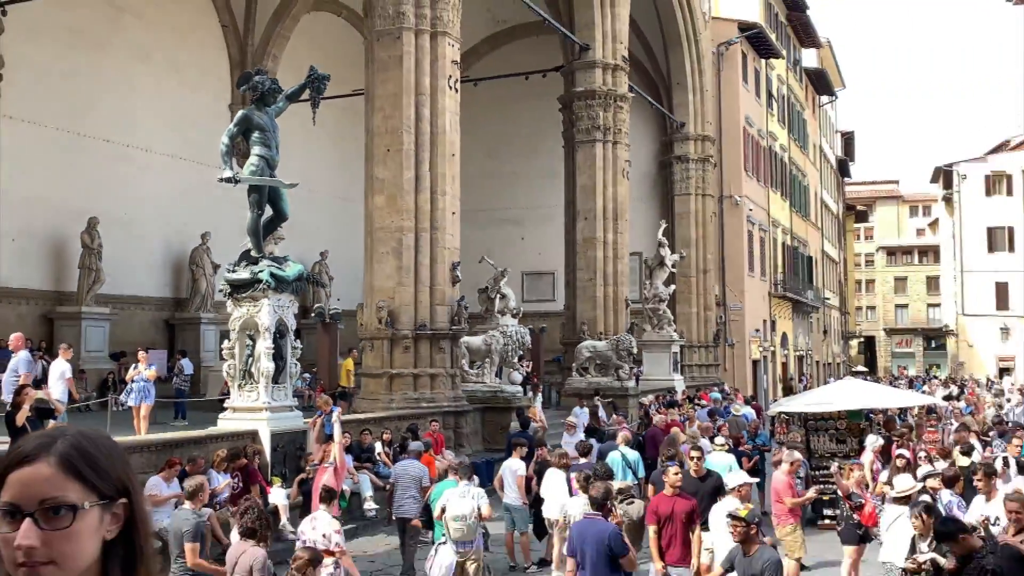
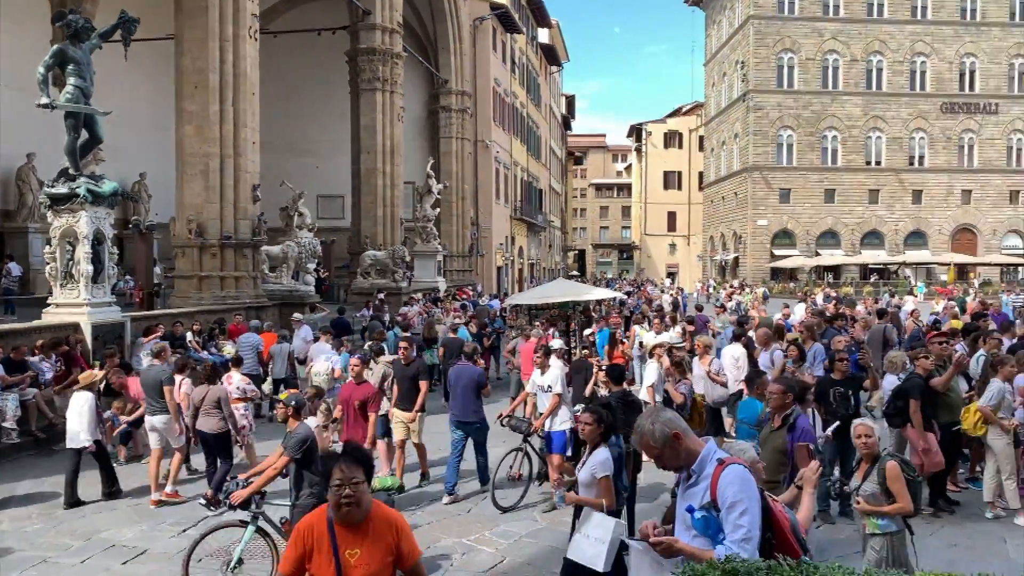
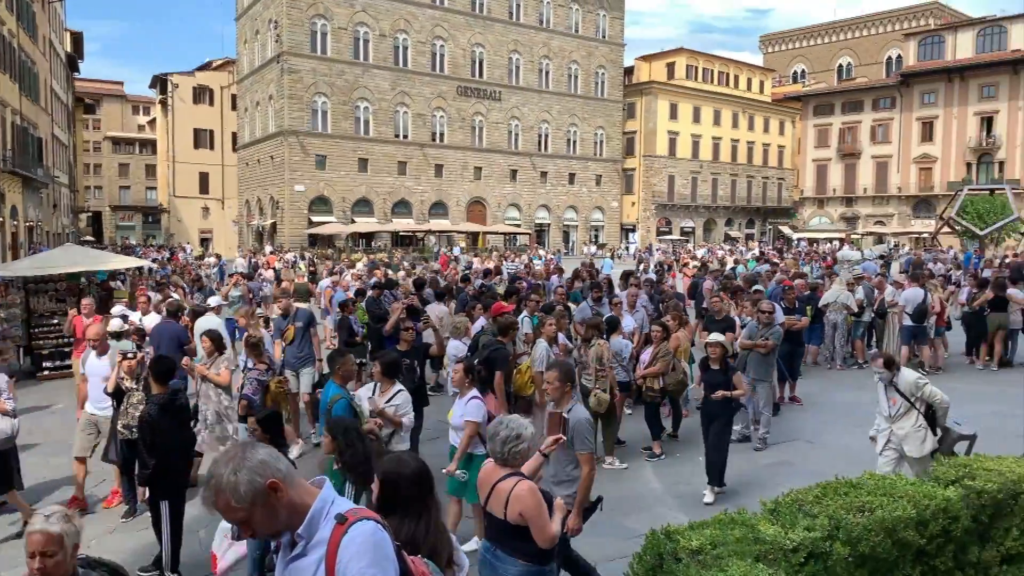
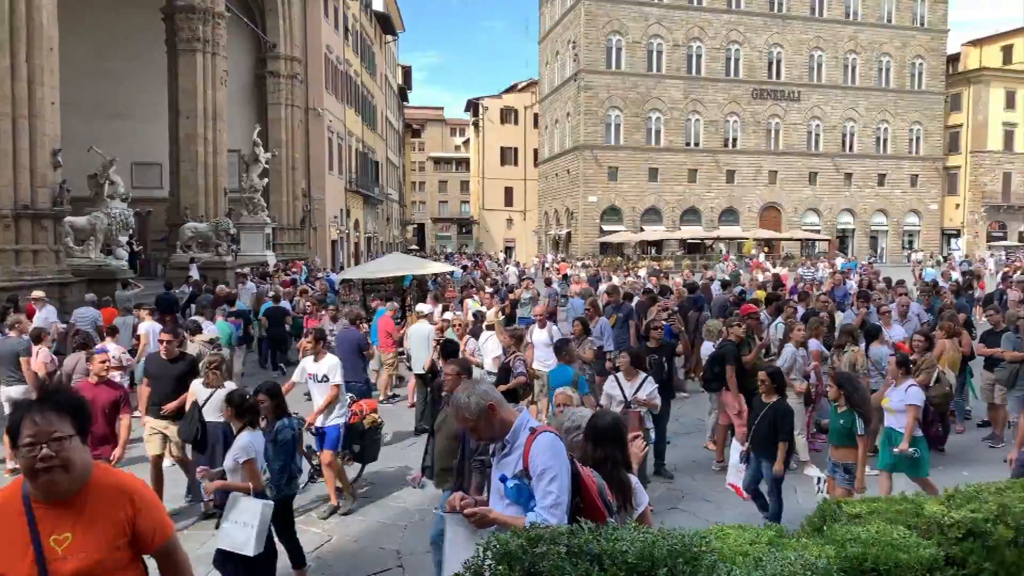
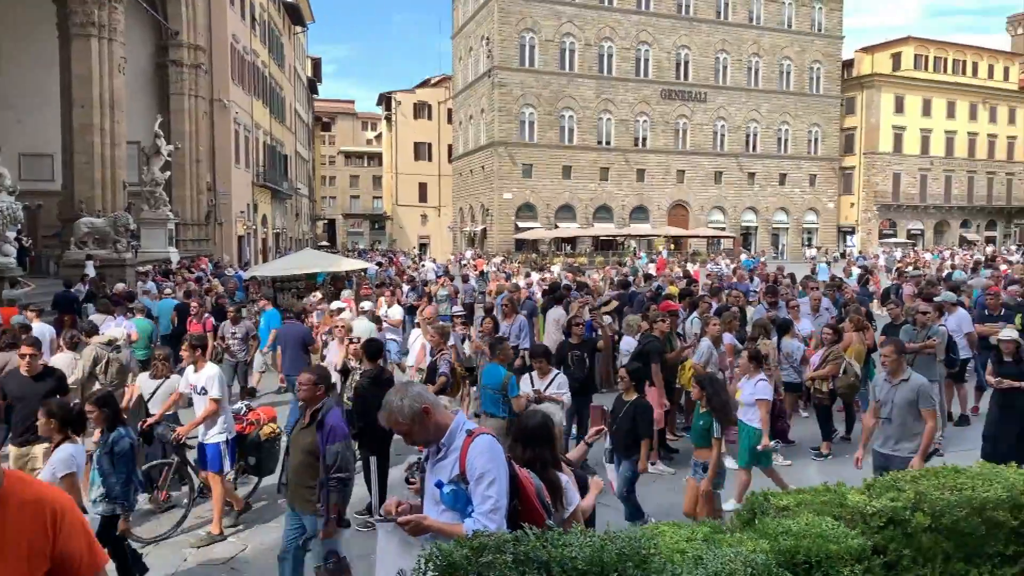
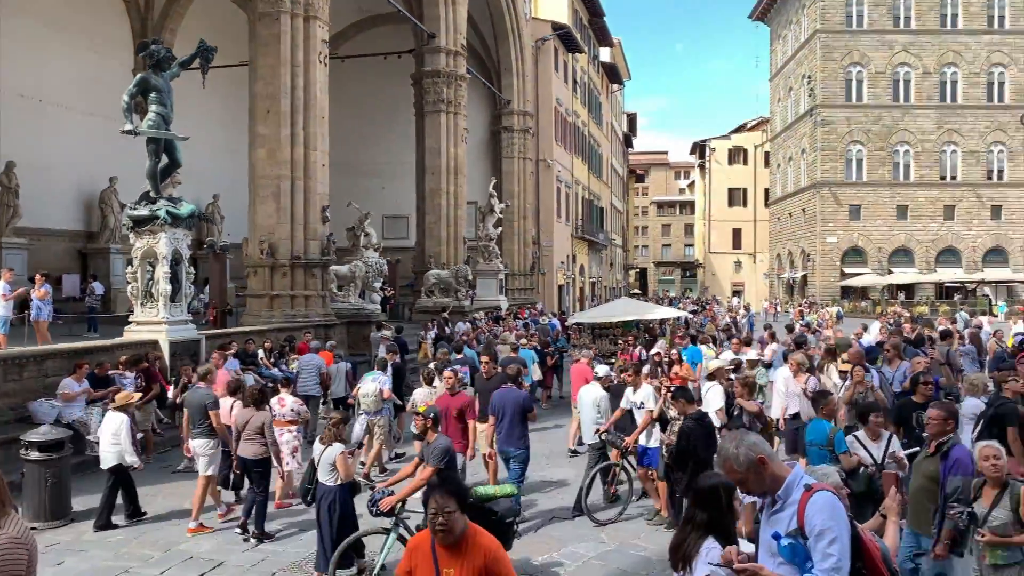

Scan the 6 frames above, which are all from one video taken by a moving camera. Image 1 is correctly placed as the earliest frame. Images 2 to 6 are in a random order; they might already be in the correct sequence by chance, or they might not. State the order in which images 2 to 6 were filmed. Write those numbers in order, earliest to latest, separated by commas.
6, 2, 4, 5, 3
